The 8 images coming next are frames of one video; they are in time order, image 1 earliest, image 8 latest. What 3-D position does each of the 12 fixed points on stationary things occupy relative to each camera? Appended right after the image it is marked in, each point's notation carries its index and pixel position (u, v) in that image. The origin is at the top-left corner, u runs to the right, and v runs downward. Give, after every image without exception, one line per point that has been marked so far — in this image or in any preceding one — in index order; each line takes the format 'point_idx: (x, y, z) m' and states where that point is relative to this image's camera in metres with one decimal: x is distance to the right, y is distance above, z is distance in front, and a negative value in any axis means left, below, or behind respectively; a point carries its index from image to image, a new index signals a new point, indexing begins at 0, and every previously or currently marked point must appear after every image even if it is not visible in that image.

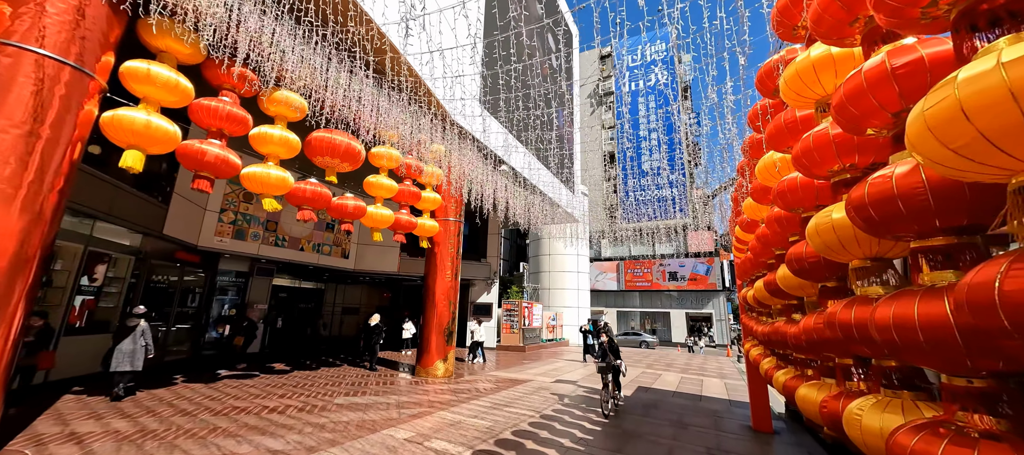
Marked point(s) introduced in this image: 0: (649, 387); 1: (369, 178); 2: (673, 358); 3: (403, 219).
0: (+2.6, -3.1, +7.3) m
1: (-2.4, +0.9, +6.6) m
2: (+6.2, -5.0, +14.8) m
3: (-1.9, +0.1, +6.9) m
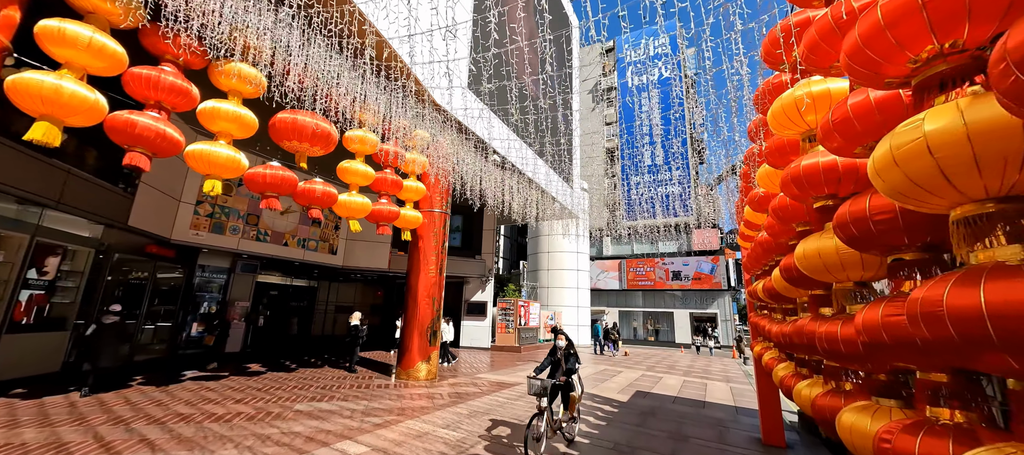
0: (+2.4, -2.9, +6.8) m
1: (-2.7, +1.0, +6.1) m
2: (+6.0, -4.9, +14.2) m
3: (-2.1, +0.3, +6.4) m
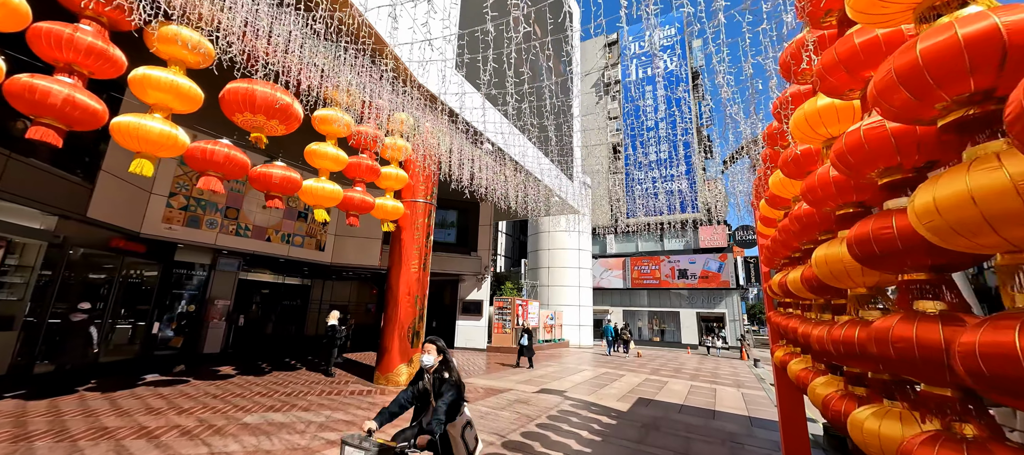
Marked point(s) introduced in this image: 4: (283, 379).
0: (+2.2, -2.7, +6.1) m
1: (-2.8, +1.2, +5.5) m
2: (+6.0, -4.7, +13.5) m
3: (-2.3, +0.4, +5.8) m
4: (-3.9, -2.6, +6.5) m
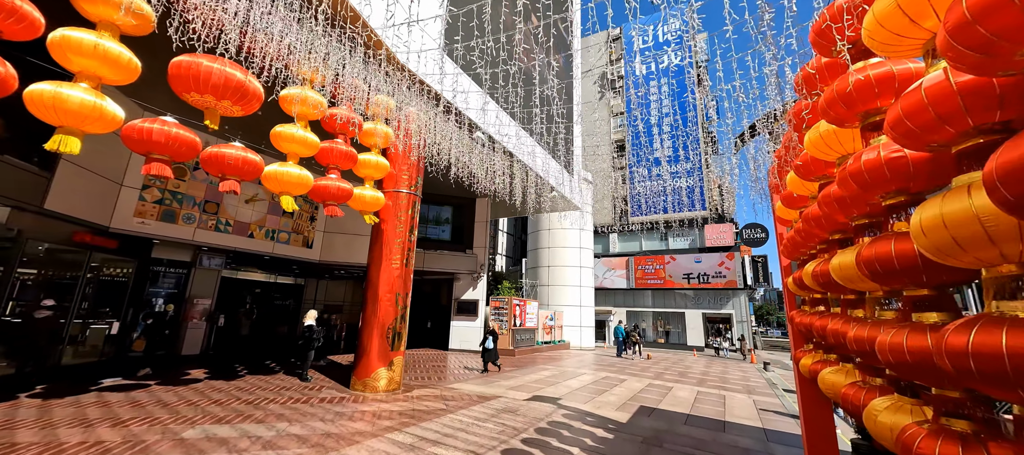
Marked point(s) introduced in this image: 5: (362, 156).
0: (+2.0, -2.6, +5.5) m
1: (-3.0, +1.3, +5.0) m
2: (+5.9, -4.6, +12.9) m
3: (-2.5, +0.6, +5.3) m
4: (-4.0, -2.4, +6.0) m
5: (-2.3, +1.1, +5.9) m
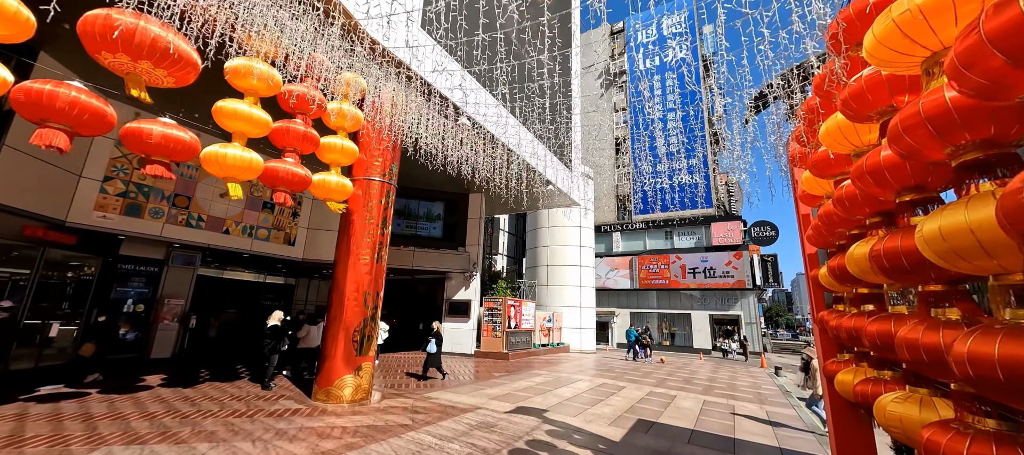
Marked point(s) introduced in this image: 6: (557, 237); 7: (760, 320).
0: (+1.8, -2.5, +4.9) m
1: (-3.3, +1.4, +4.4) m
2: (+5.7, -4.5, +12.2) m
3: (-2.8, +0.7, +4.7) m
4: (-4.3, -2.3, +5.4) m
5: (-2.6, +1.2, +5.3) m
6: (+1.8, -0.4, +15.4) m
7: (+12.6, -4.7, +19.5) m
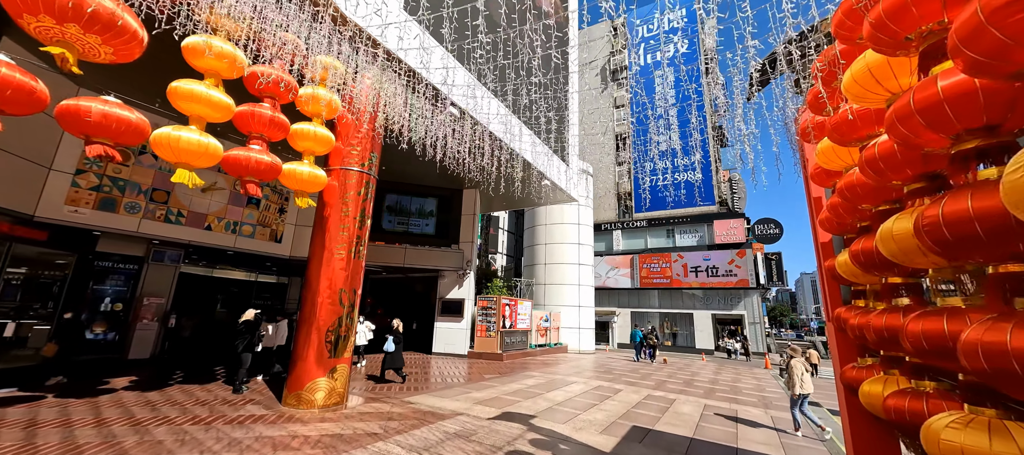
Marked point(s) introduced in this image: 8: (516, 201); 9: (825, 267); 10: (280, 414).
0: (+1.6, -2.4, +4.5) m
1: (-3.5, +1.5, +4.0) m
2: (+5.6, -4.4, +11.8) m
3: (-3.0, +0.8, +4.3) m
4: (-4.5, -2.2, +5.1) m
5: (-2.8, +1.3, +4.9) m
6: (+1.7, -0.3, +15.1) m
7: (+12.5, -4.6, +19.1) m
8: (+0.2, +0.9, +13.0) m
9: (+1.9, -0.2, +2.4) m
10: (-2.7, -2.2, +4.5) m
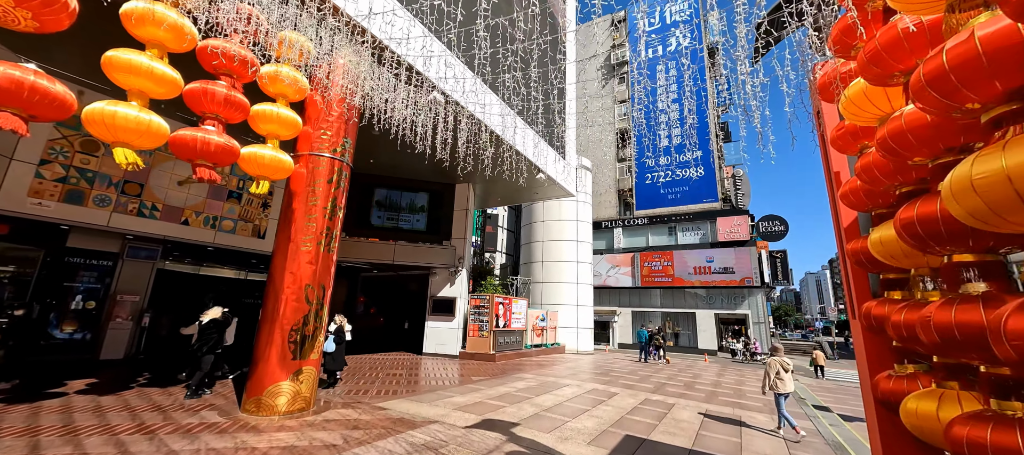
0: (+1.4, -2.3, +4.1) m
1: (-3.7, +1.6, +3.6) m
2: (+5.4, -4.2, +11.3) m
3: (-3.2, +0.9, +3.9) m
4: (-4.7, -2.1, +4.7) m
5: (-3.0, +1.4, +4.5) m
6: (+1.5, -0.2, +14.6) m
7: (+12.4, -4.4, +18.6) m
8: (0.0, +1.0, +12.6) m
9: (+1.7, -0.1, +1.9) m
10: (-2.9, -2.1, +4.1) m
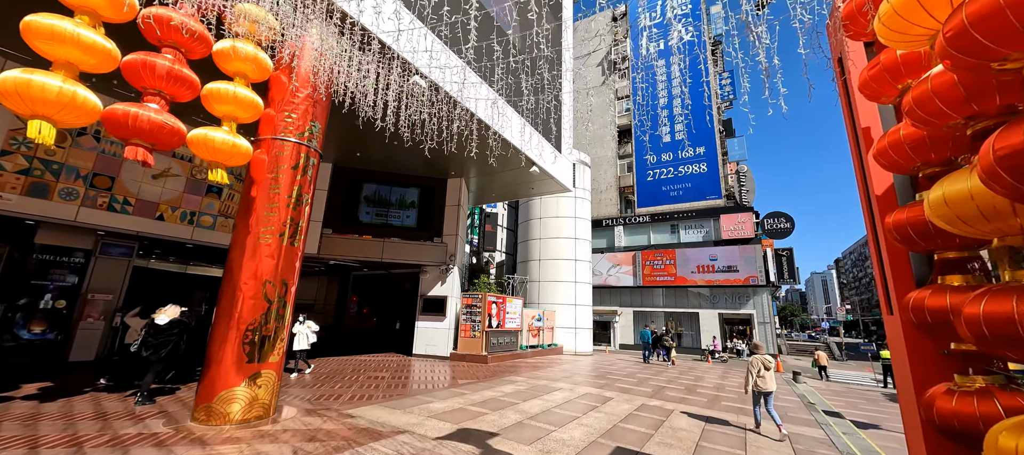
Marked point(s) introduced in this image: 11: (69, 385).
0: (+1.2, -2.1, +3.6) m
1: (-4.0, +1.7, +3.2) m
2: (+5.3, -4.1, +10.8) m
3: (-3.4, +1.0, +3.5) m
4: (-4.9, -2.0, +4.3) m
5: (-3.2, +1.5, +4.1) m
6: (+1.4, -0.1, +14.2) m
7: (+12.3, -4.3, +18.0) m
8: (-0.2, +1.1, +12.2) m
9: (+1.4, 0.0, +1.5) m
10: (-3.1, -2.0, +3.7) m
11: (-6.4, -2.2, +5.6) m
